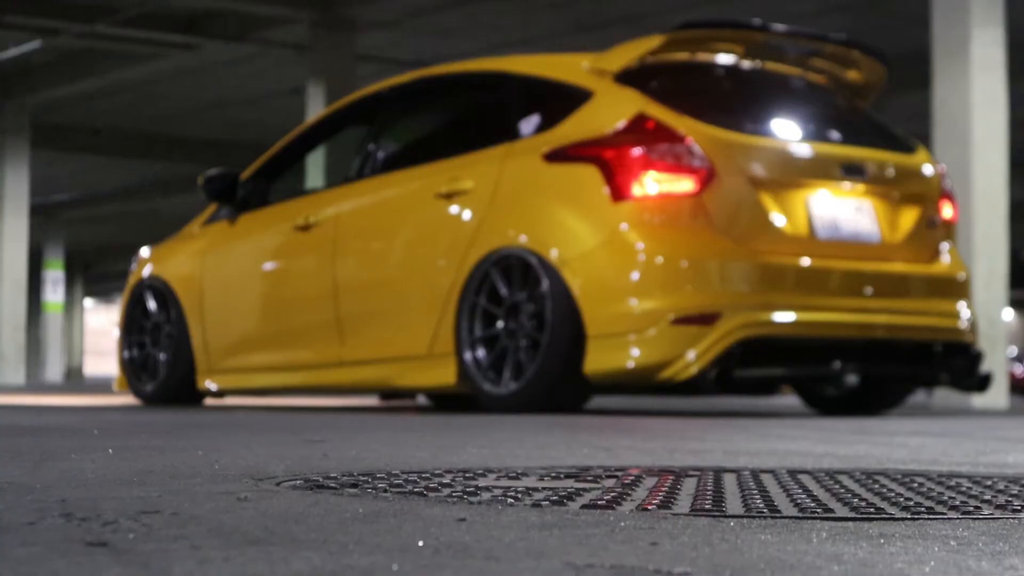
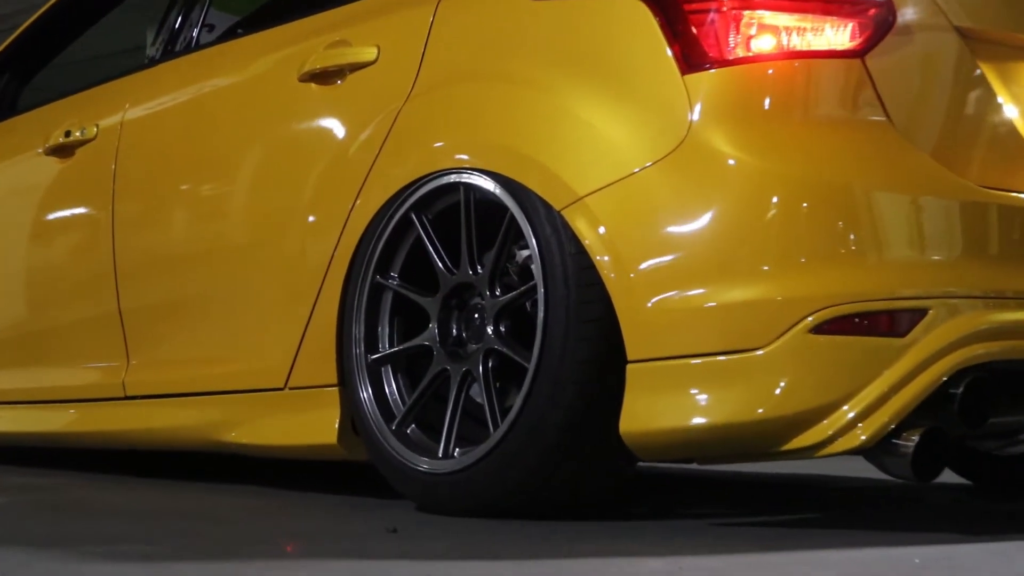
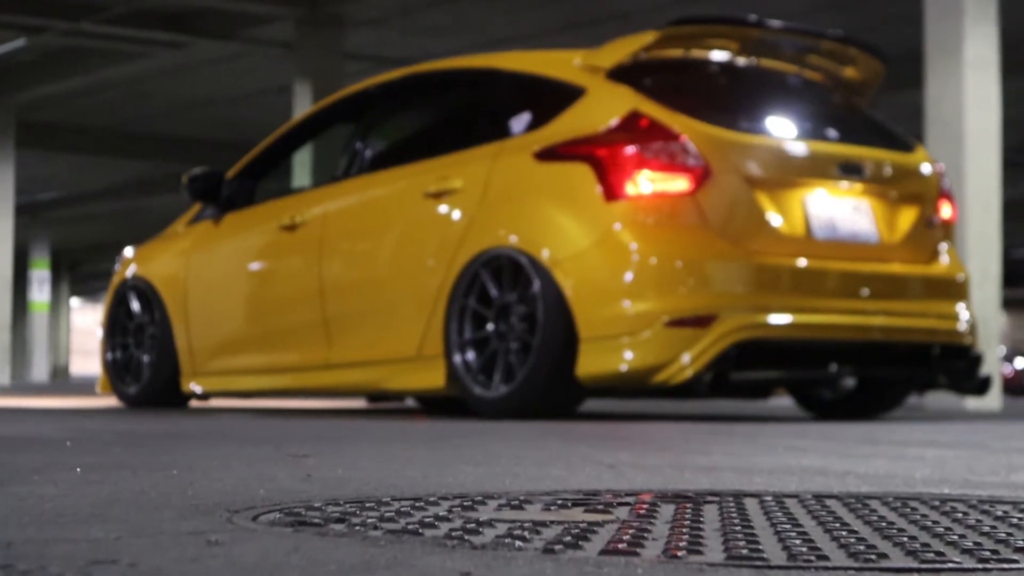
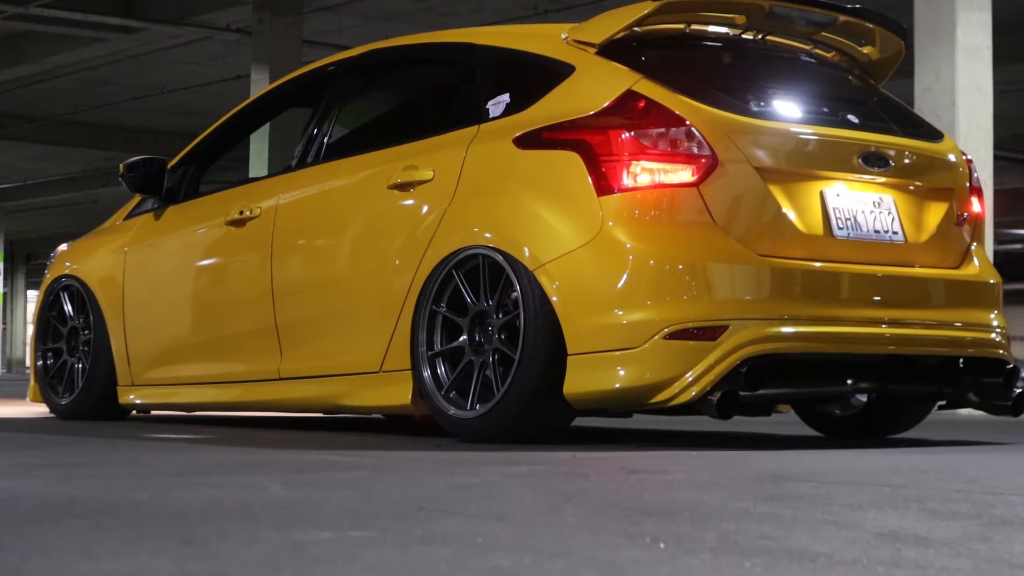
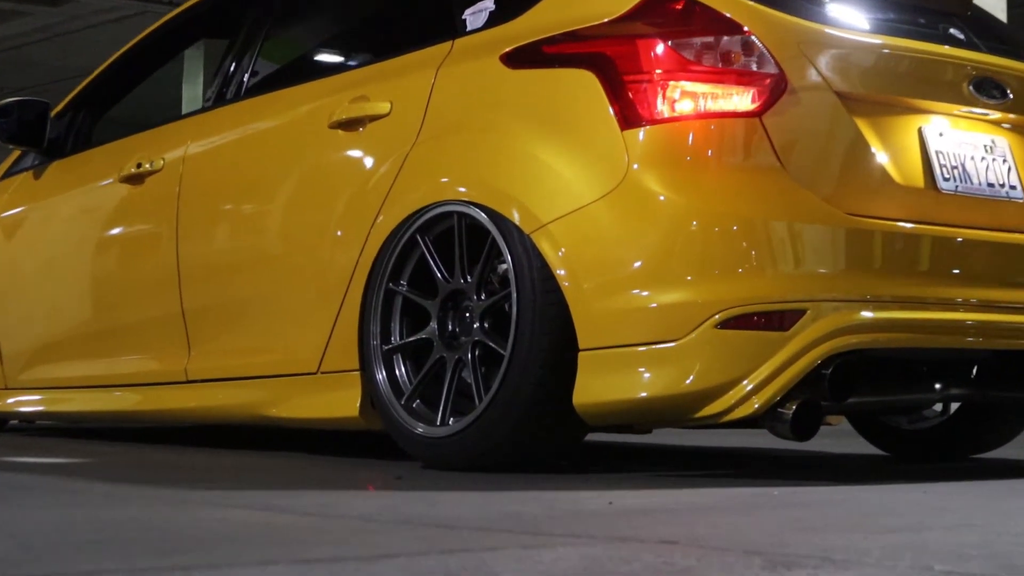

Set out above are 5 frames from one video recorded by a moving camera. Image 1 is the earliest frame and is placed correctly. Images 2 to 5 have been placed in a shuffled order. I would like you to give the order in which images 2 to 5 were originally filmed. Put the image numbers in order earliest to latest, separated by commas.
3, 4, 5, 2
